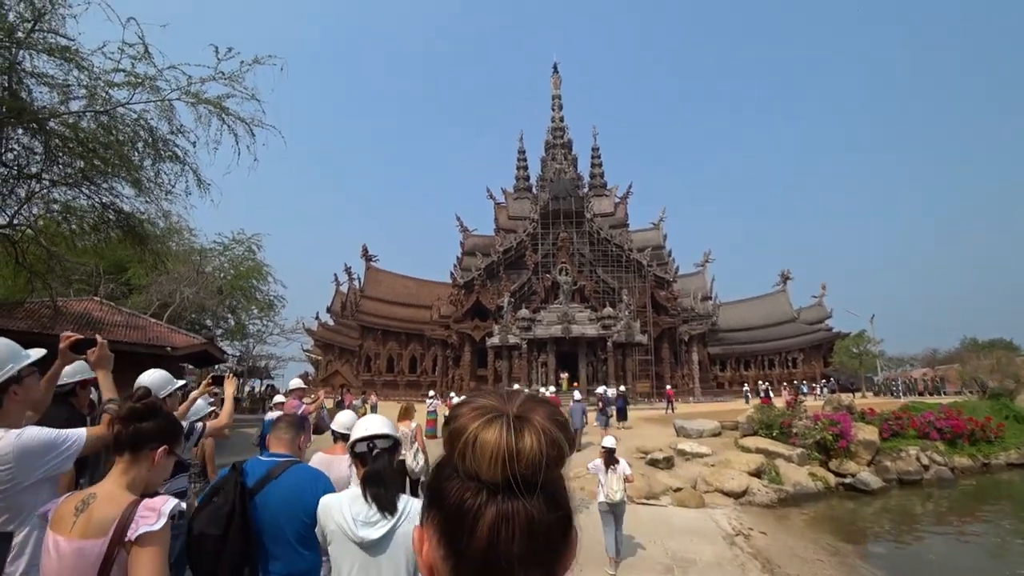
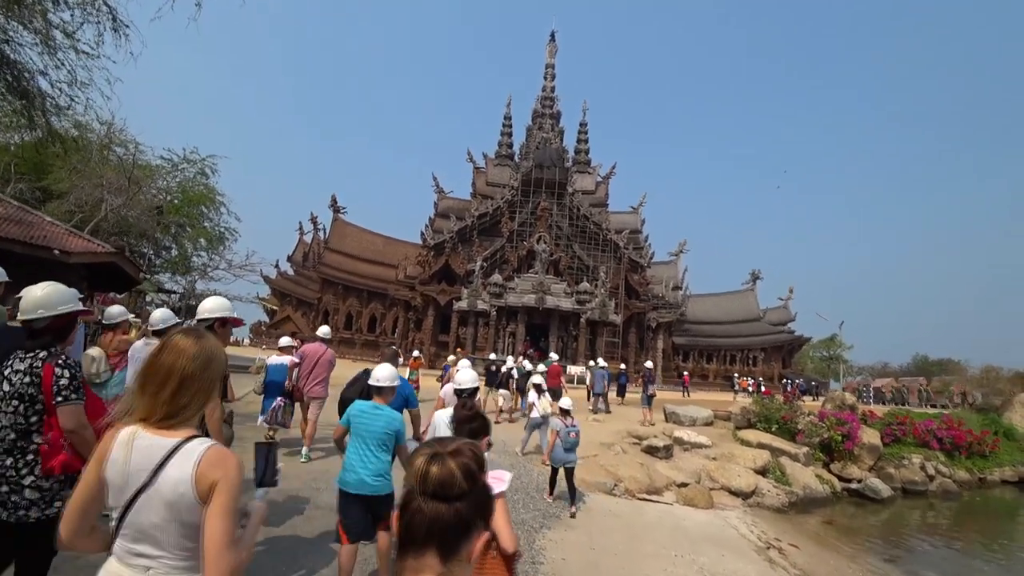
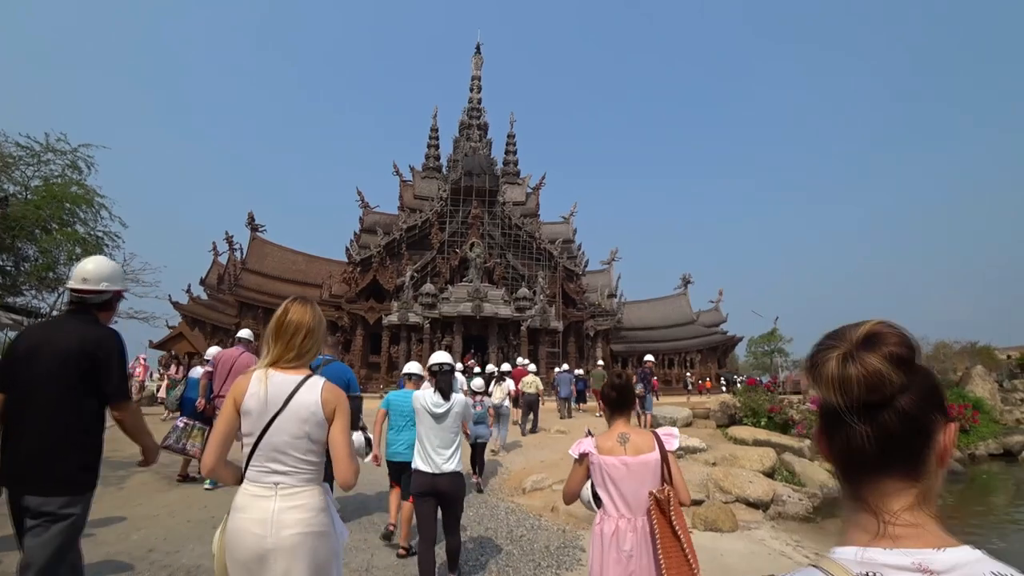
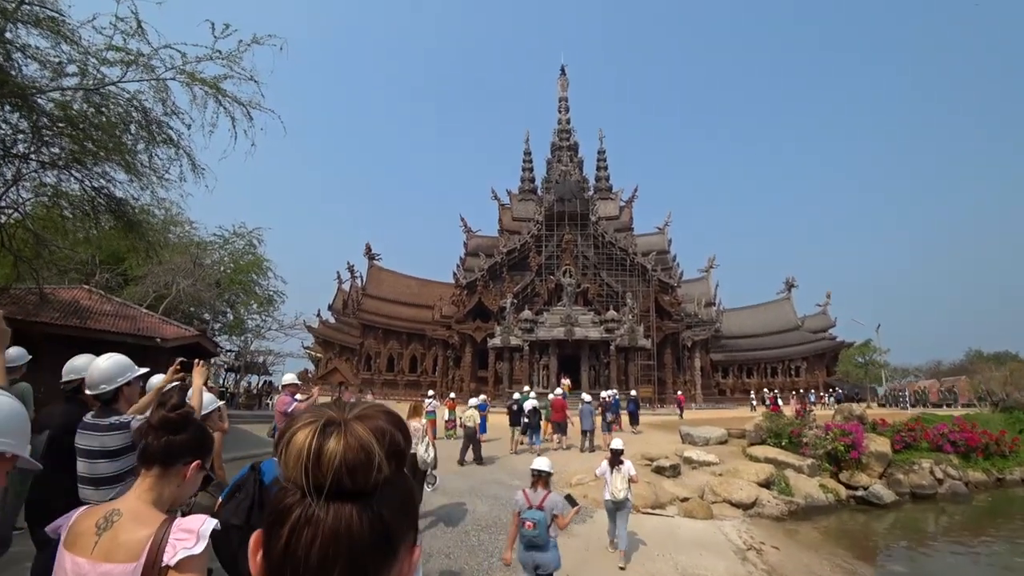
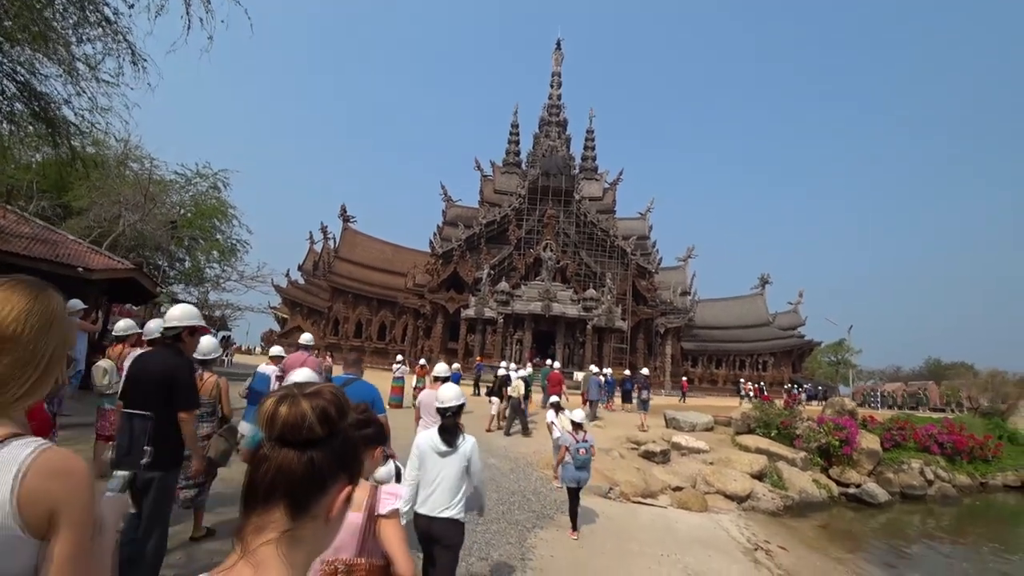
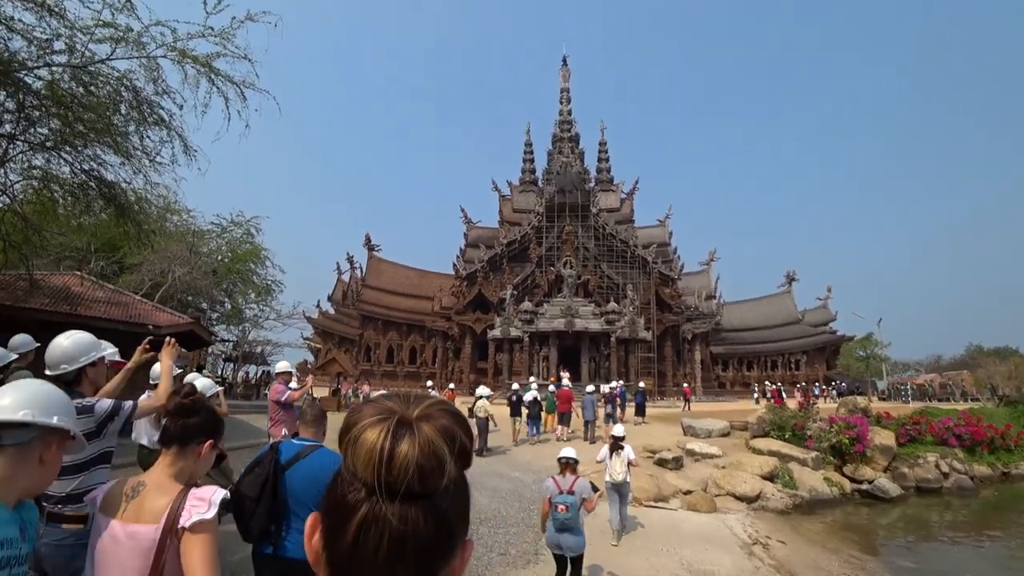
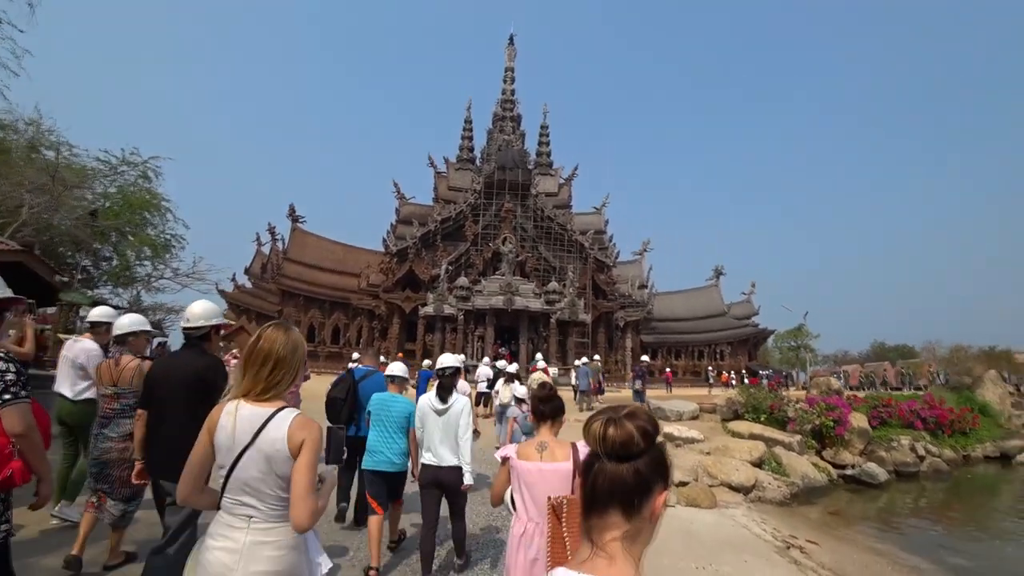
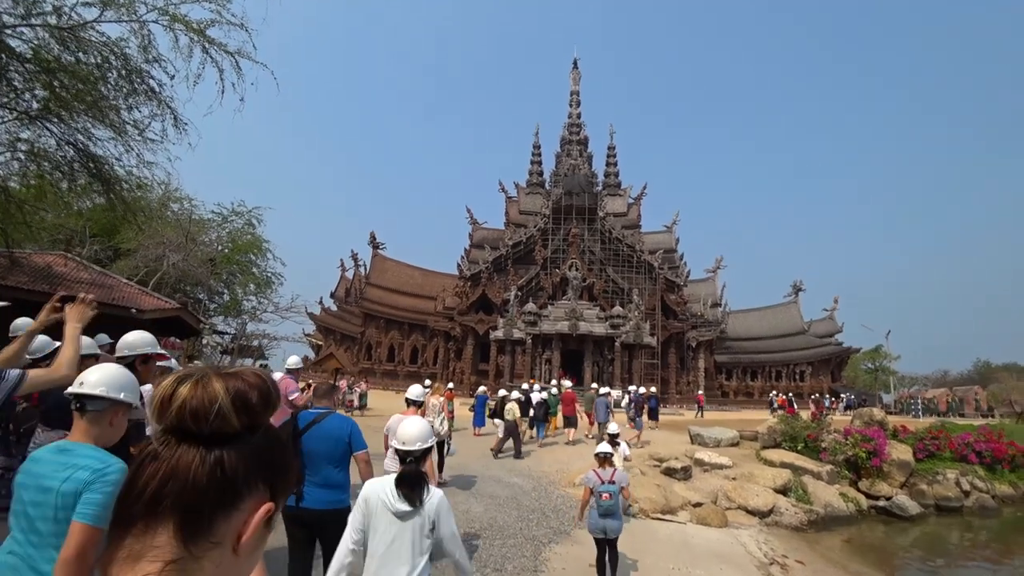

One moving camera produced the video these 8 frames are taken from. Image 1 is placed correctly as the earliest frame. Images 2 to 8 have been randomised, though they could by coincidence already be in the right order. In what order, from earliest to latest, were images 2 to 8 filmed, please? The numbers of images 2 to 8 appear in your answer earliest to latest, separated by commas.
4, 6, 8, 5, 2, 7, 3
